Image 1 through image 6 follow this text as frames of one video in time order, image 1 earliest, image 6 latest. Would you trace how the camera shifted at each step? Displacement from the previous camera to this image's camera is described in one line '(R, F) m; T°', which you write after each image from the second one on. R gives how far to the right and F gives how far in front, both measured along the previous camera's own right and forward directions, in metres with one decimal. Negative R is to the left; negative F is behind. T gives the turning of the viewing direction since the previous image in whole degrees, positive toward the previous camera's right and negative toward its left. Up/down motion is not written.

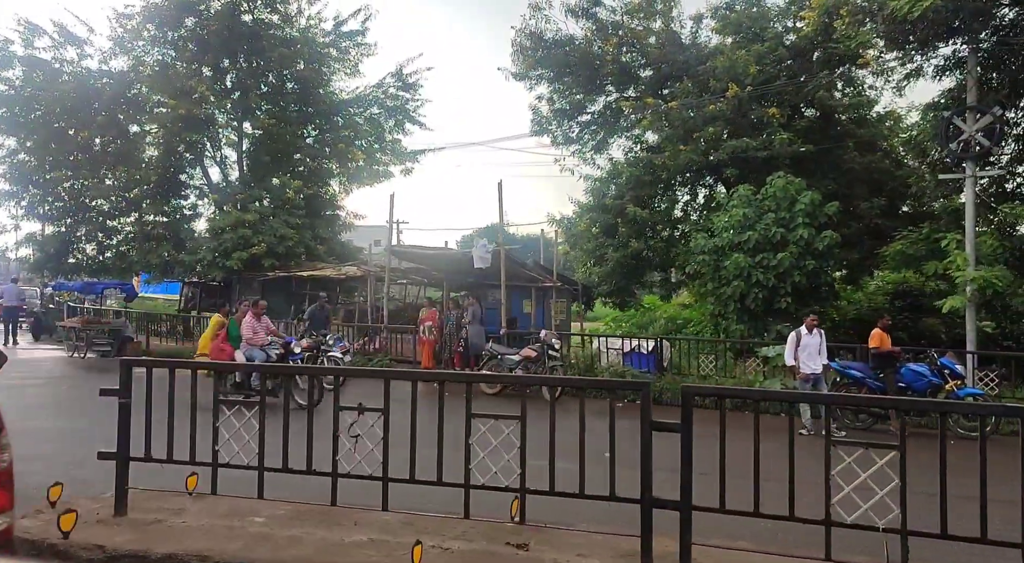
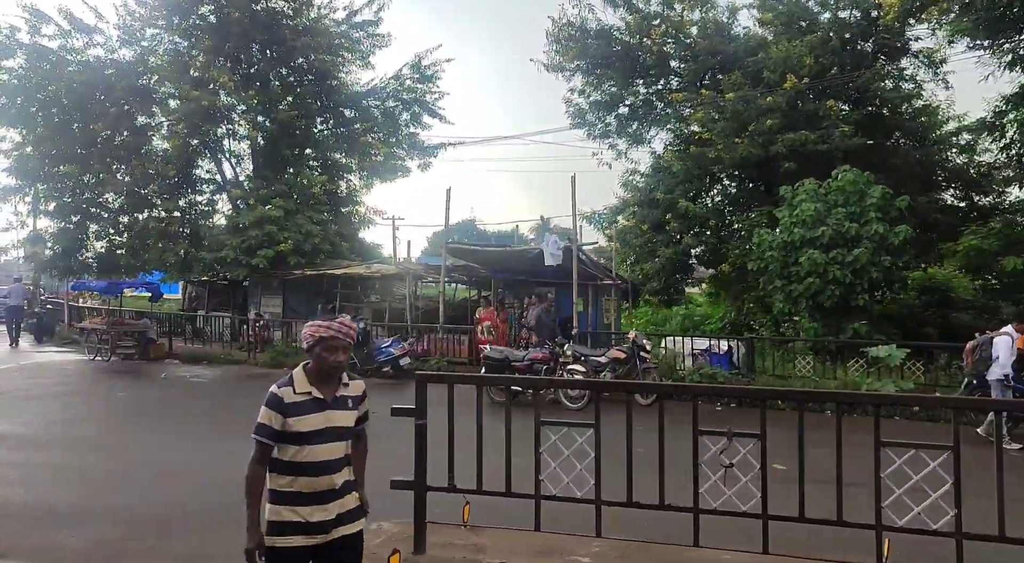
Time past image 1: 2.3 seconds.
(-1.6, +0.5) m; +2°
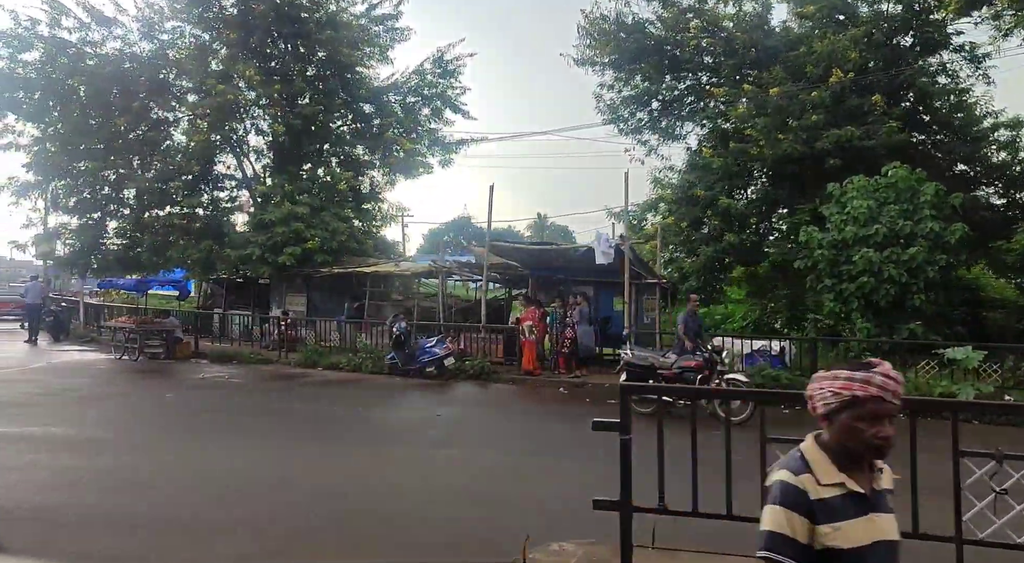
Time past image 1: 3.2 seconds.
(-0.8, +0.3) m; 0°
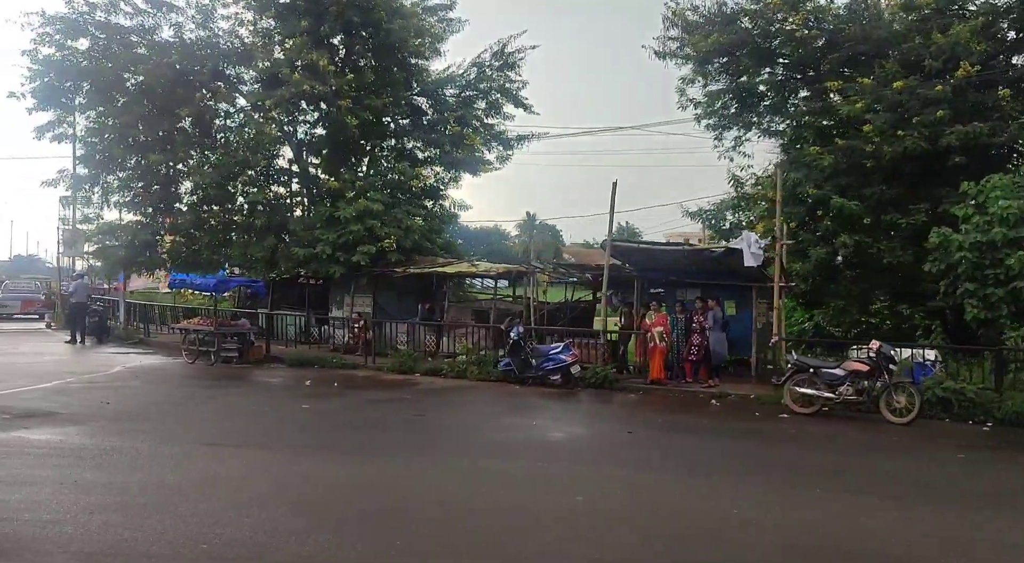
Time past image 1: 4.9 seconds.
(-2.2, +0.7) m; +1°
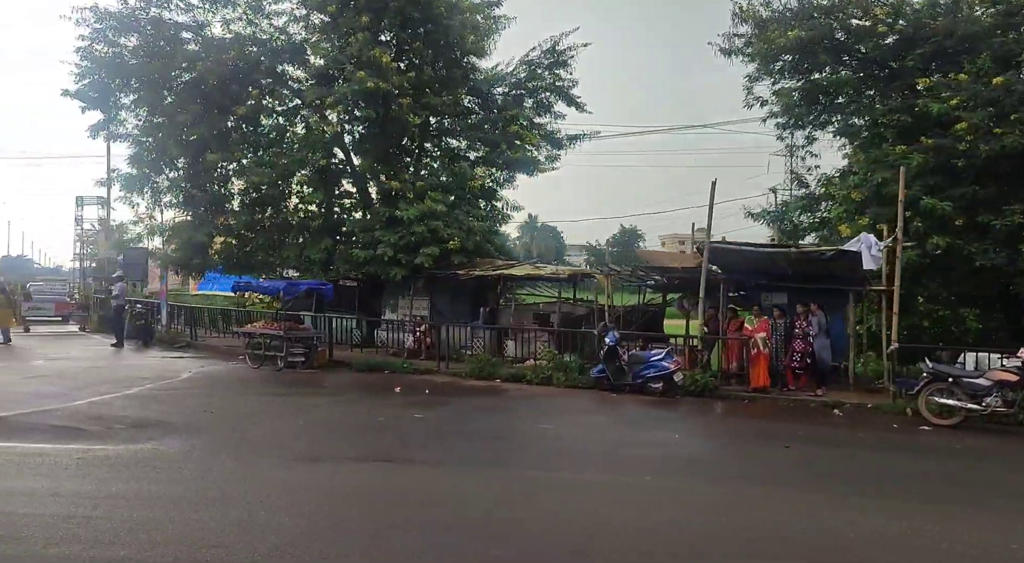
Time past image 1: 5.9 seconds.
(-1.5, +0.4) m; 0°
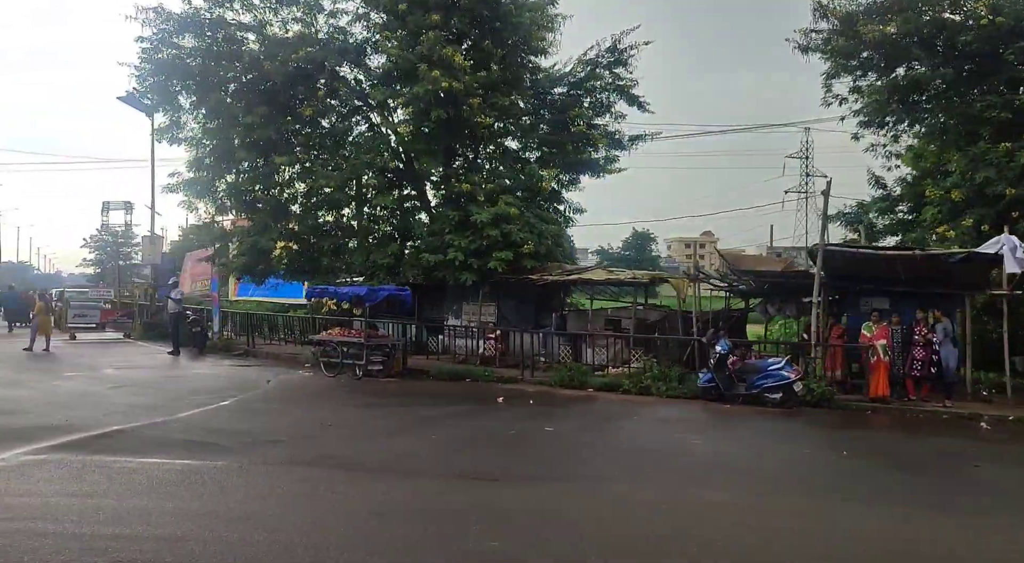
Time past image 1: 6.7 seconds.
(-1.4, +0.5) m; -1°
